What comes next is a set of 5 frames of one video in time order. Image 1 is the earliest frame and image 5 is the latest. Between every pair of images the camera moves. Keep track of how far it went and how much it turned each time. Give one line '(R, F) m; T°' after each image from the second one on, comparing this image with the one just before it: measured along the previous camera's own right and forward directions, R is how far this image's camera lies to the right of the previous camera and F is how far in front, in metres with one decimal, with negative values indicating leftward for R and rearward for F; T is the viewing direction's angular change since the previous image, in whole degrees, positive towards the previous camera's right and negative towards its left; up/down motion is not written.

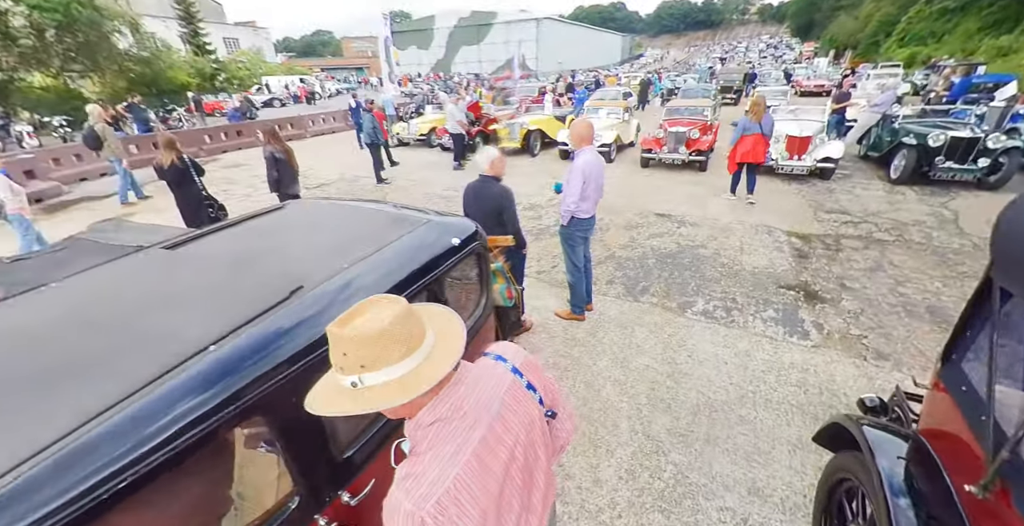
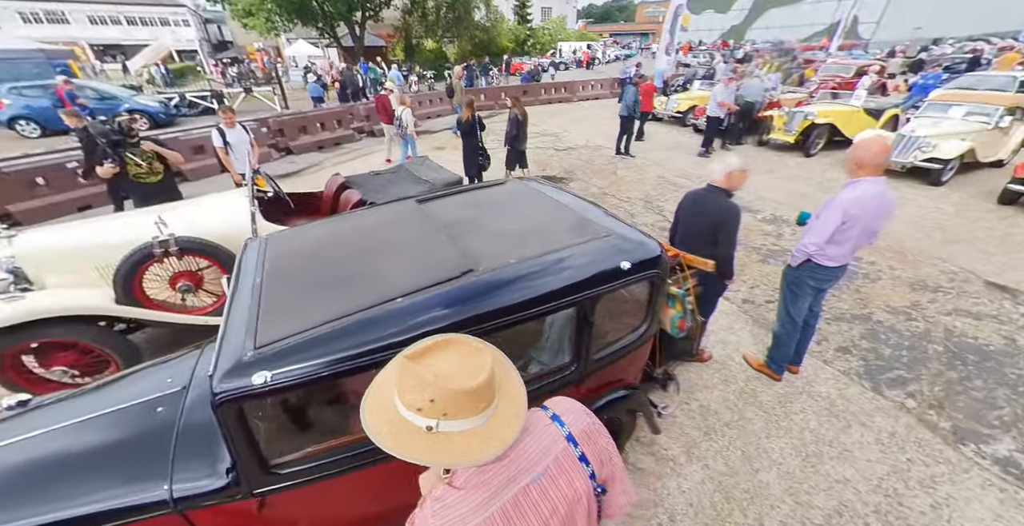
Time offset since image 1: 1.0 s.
(+0.3, 0.0) m; -33°
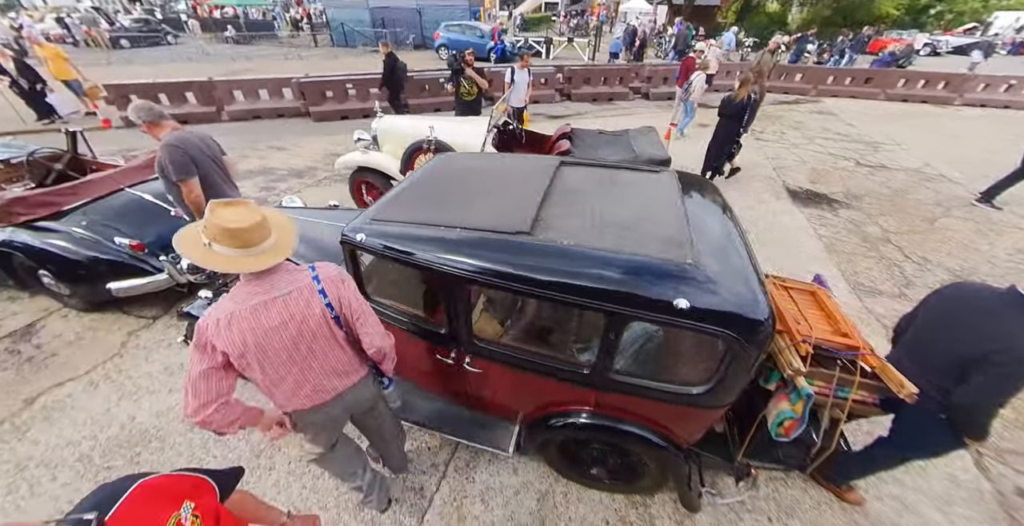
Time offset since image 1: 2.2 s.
(+0.7, +0.1) m; -32°
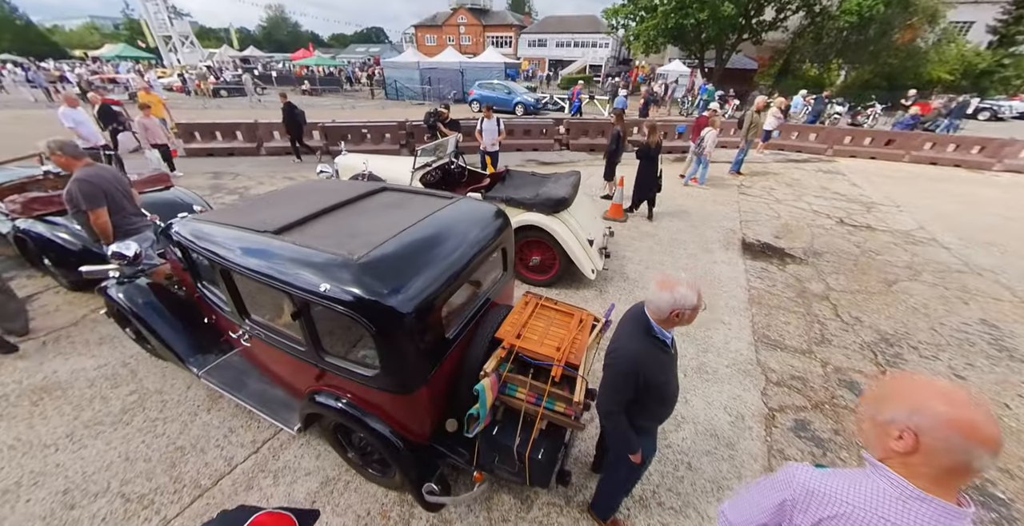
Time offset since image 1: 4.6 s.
(+1.6, -0.2) m; -7°
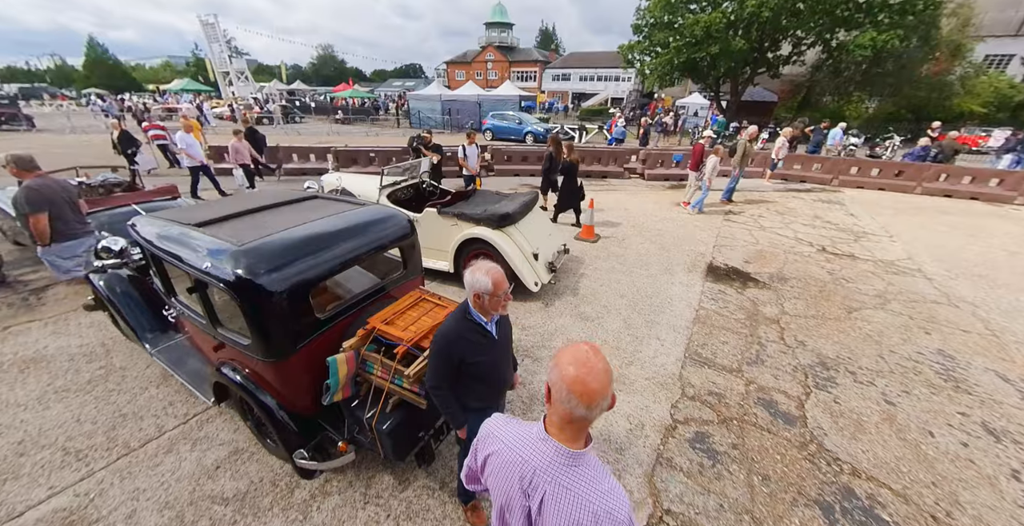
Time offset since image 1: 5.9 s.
(+0.9, -0.2) m; -4°
